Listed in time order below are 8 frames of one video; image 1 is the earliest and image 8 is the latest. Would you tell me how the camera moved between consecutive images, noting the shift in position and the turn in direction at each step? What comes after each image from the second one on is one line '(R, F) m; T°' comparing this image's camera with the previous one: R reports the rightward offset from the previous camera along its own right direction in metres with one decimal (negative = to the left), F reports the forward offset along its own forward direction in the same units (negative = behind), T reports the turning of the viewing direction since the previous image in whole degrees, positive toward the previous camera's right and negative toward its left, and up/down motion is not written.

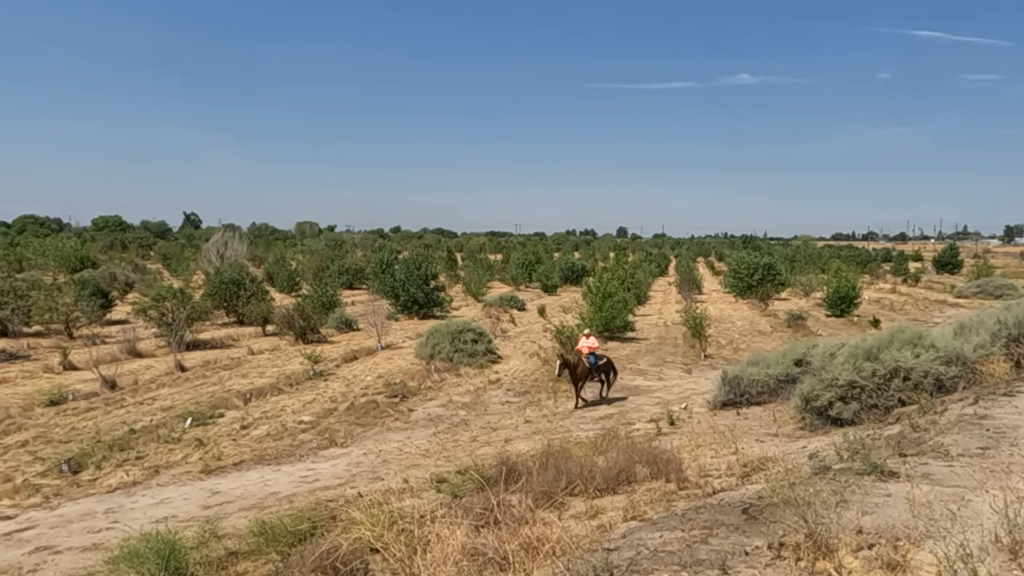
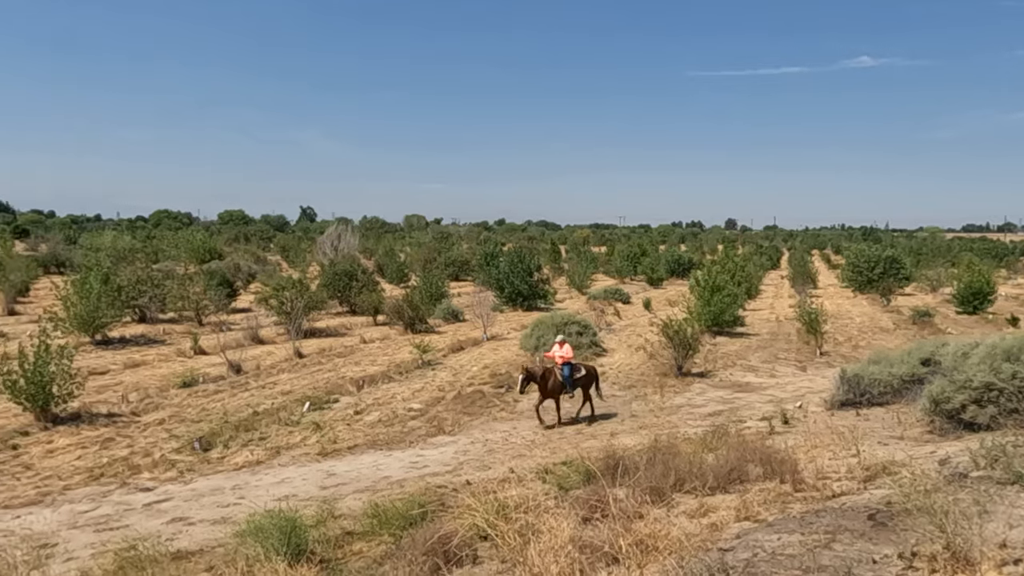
(-0.1, 0.0) m; -8°
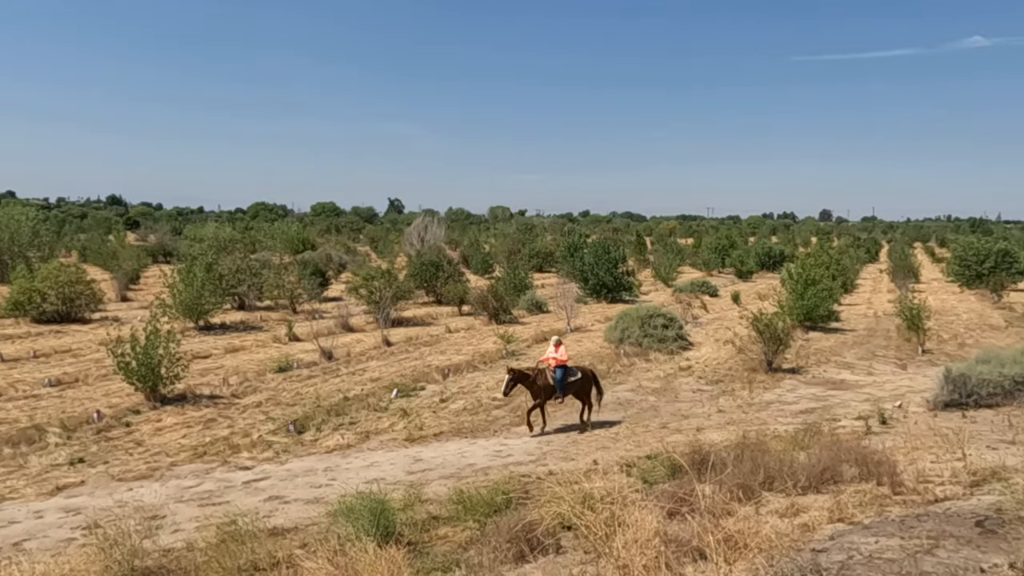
(-0.1, 0.0) m; -6°
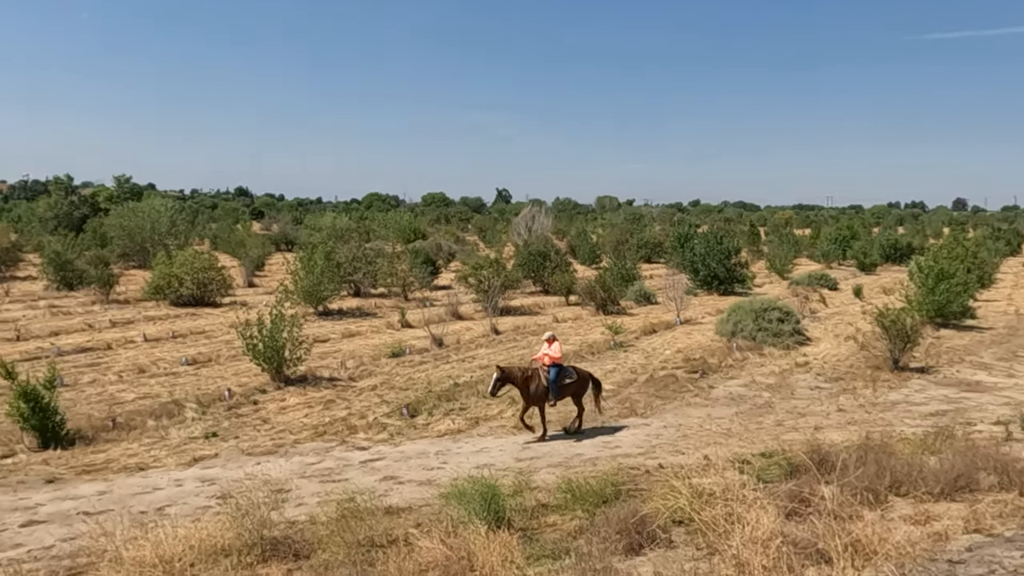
(-0.2, 0.0) m; -8°
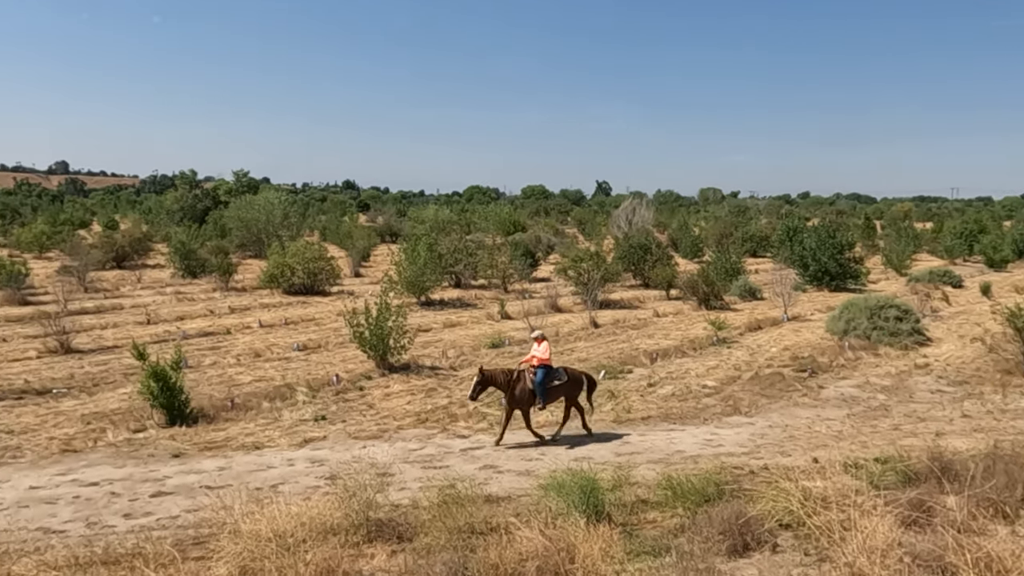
(-0.1, 0.0) m; -7°
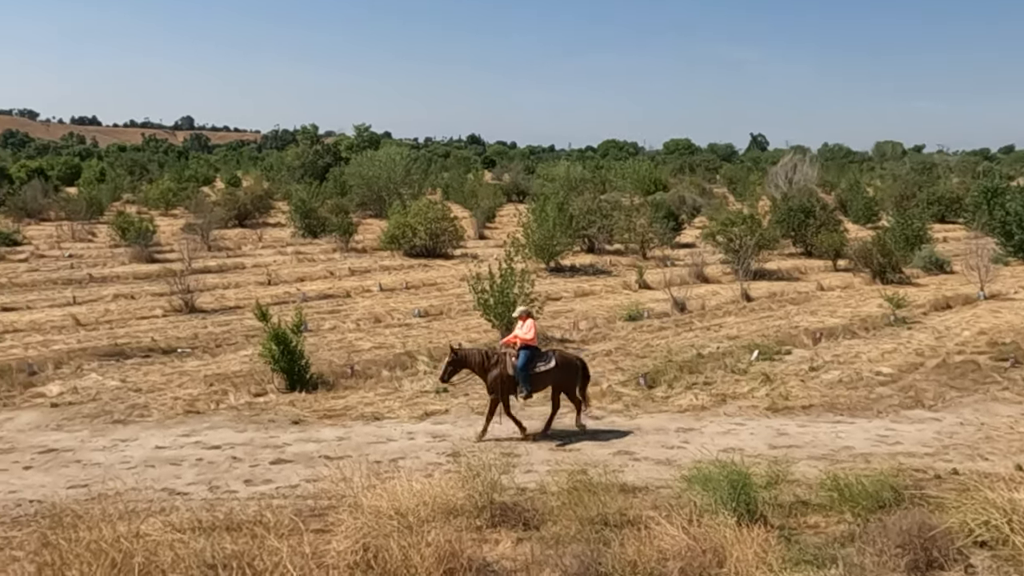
(-0.4, +1.2) m; -9°
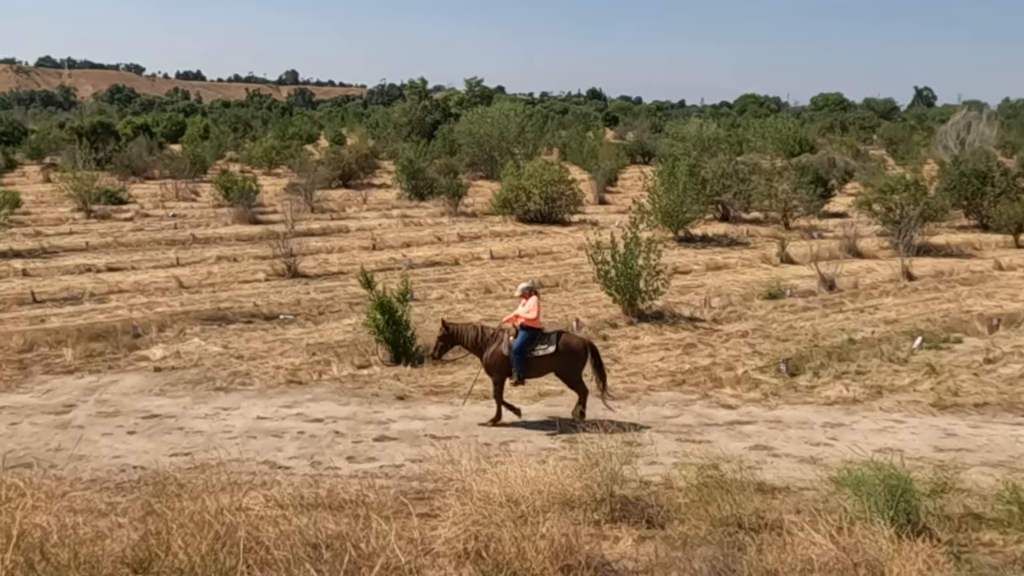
(-0.6, +1.0) m; -6°
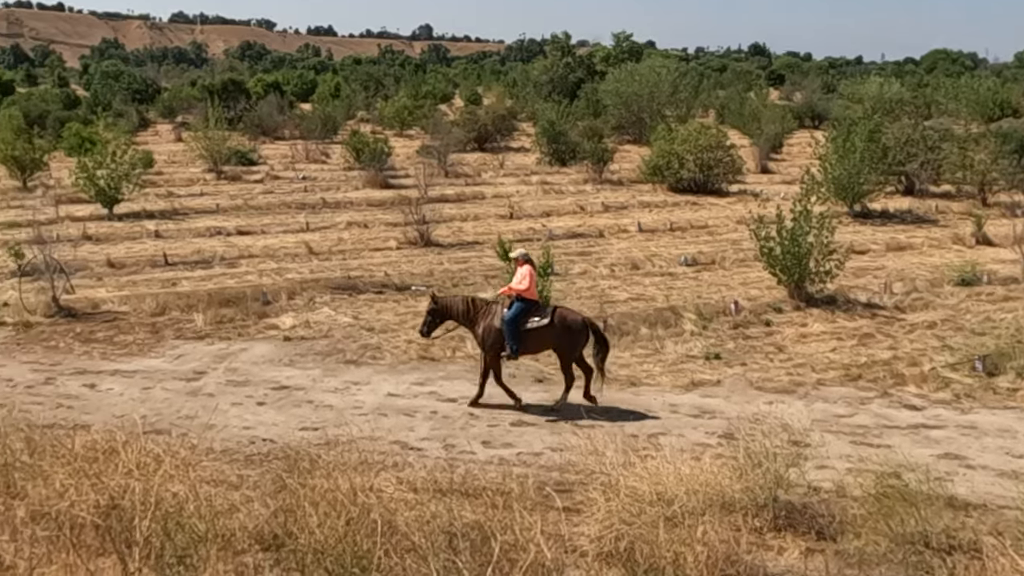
(-0.9, +0.8) m; -6°
